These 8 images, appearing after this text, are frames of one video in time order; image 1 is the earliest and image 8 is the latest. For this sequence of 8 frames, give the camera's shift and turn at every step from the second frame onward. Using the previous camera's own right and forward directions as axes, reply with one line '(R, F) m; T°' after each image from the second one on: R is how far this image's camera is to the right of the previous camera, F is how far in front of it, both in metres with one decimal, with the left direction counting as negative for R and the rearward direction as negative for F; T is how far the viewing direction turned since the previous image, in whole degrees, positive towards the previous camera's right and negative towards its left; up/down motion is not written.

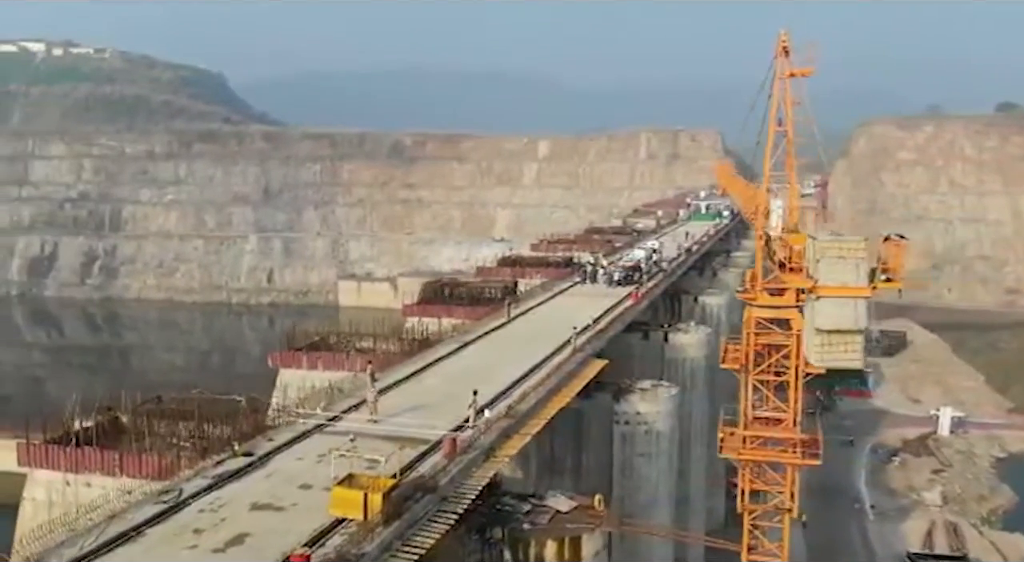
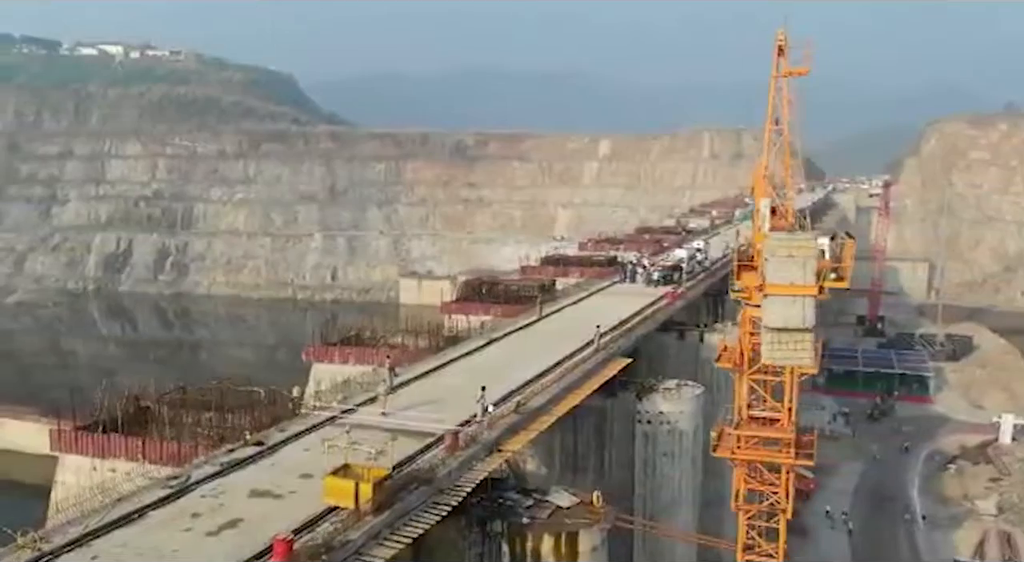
(+0.9, -0.2) m; -4°
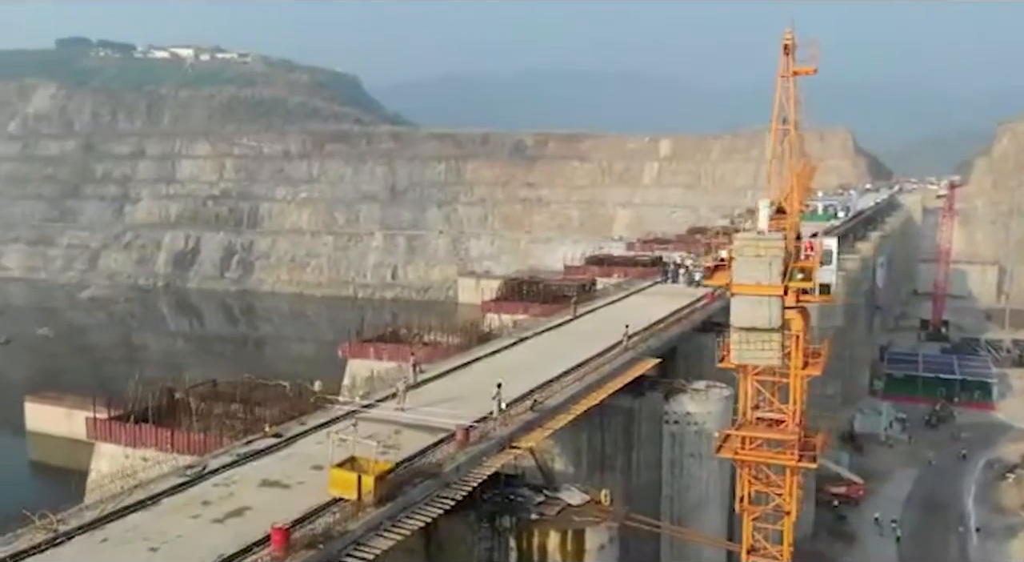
(+0.8, -0.1) m; -4°
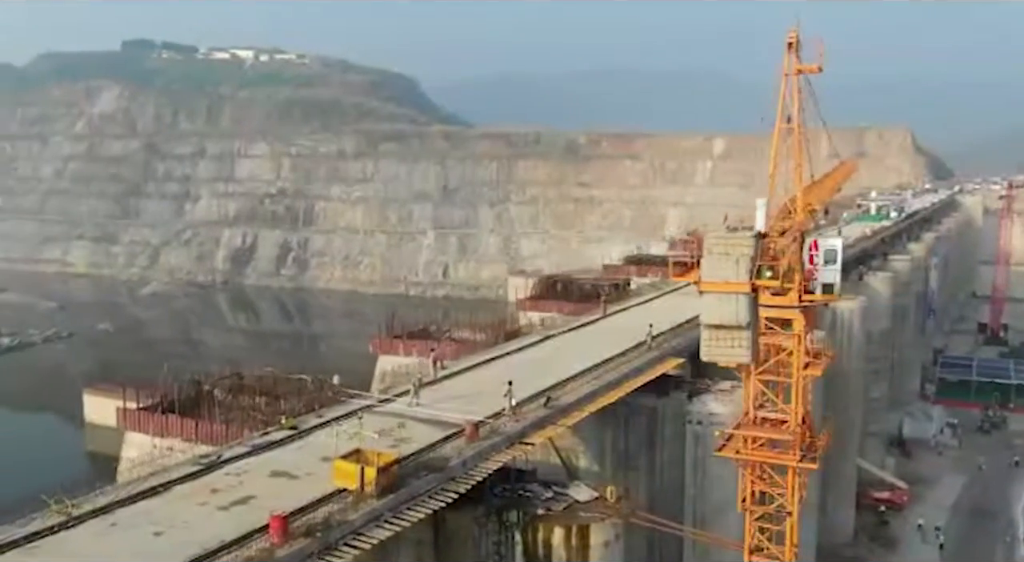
(+0.7, -0.1) m; -3°
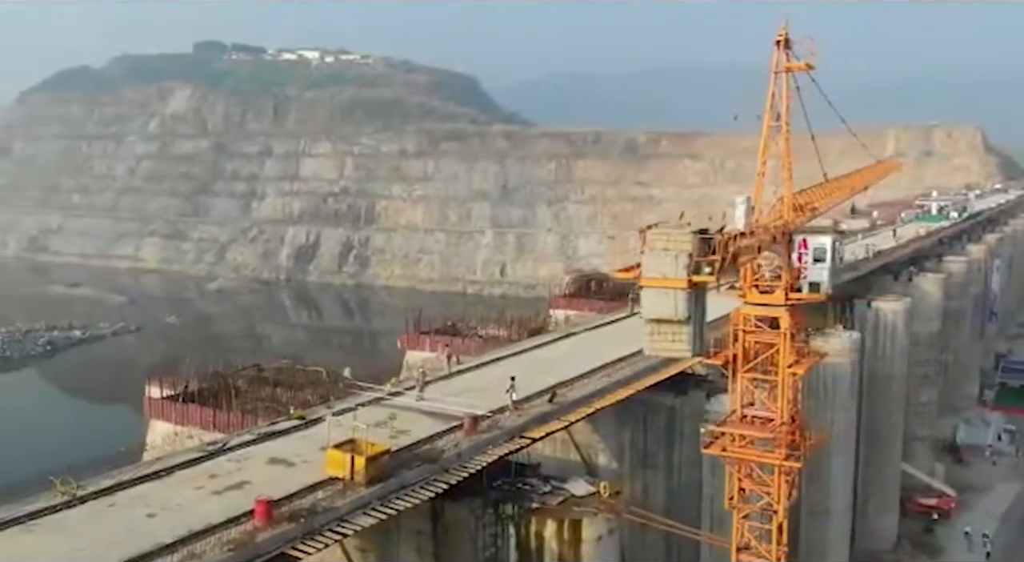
(+1.0, -0.2) m; -4°
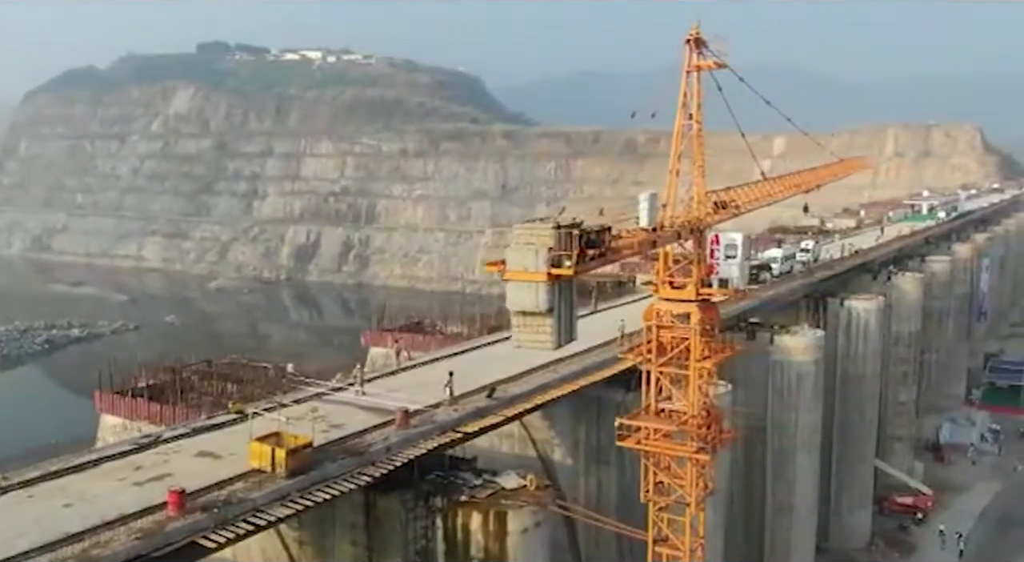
(+1.2, -0.2) m; -1°
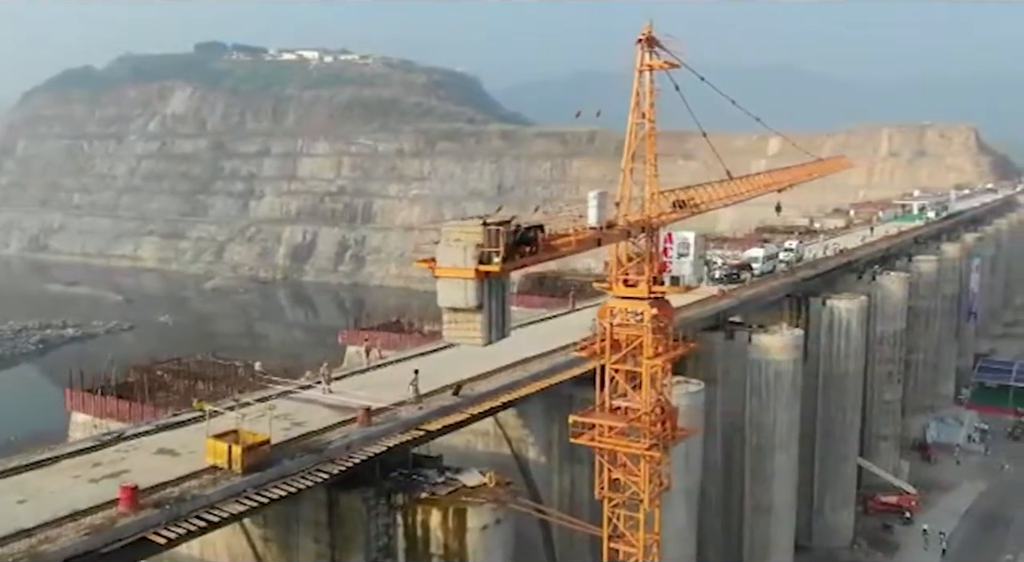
(+0.6, -0.1) m; 0°
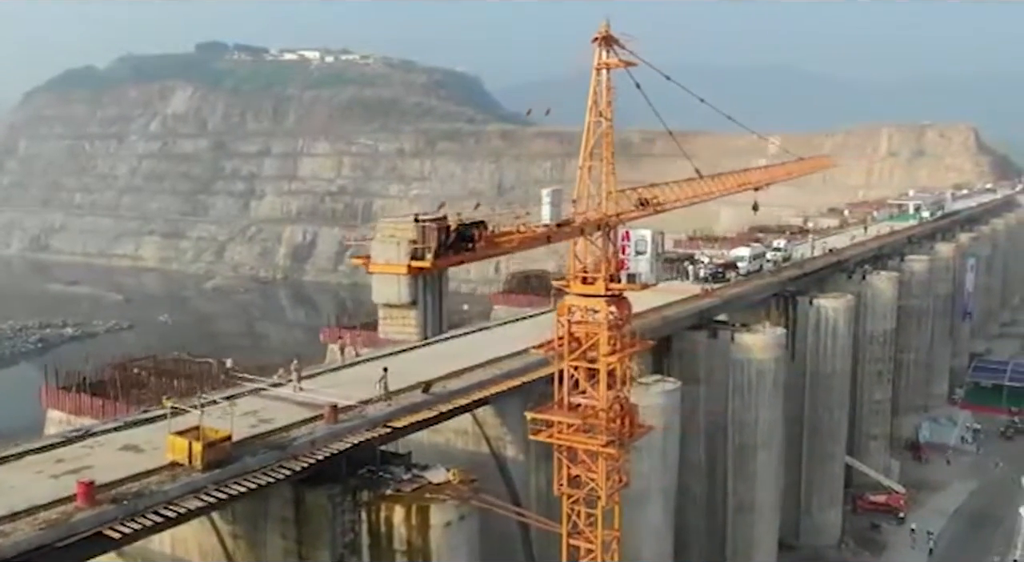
(+0.6, 0.0) m; 0°
